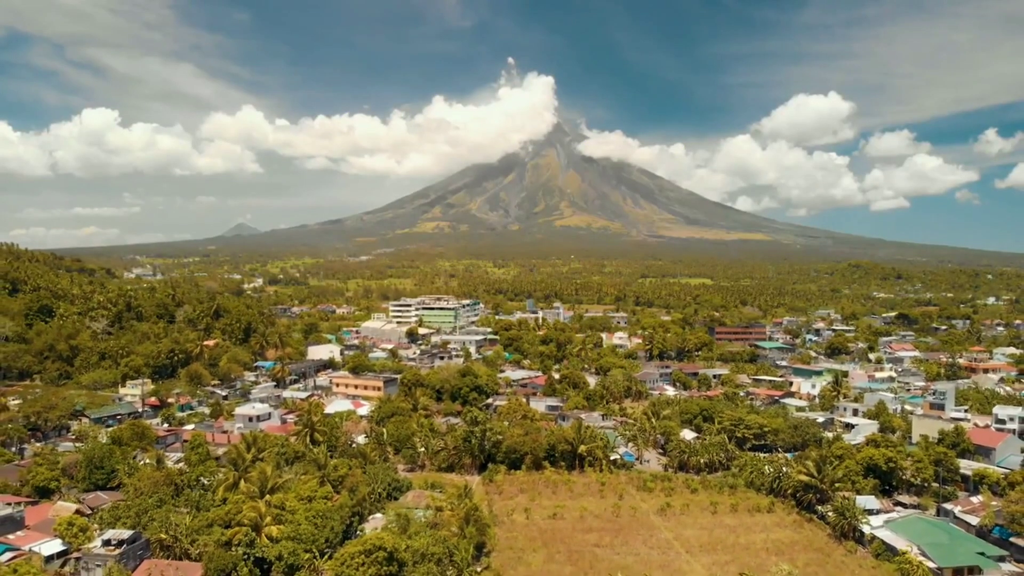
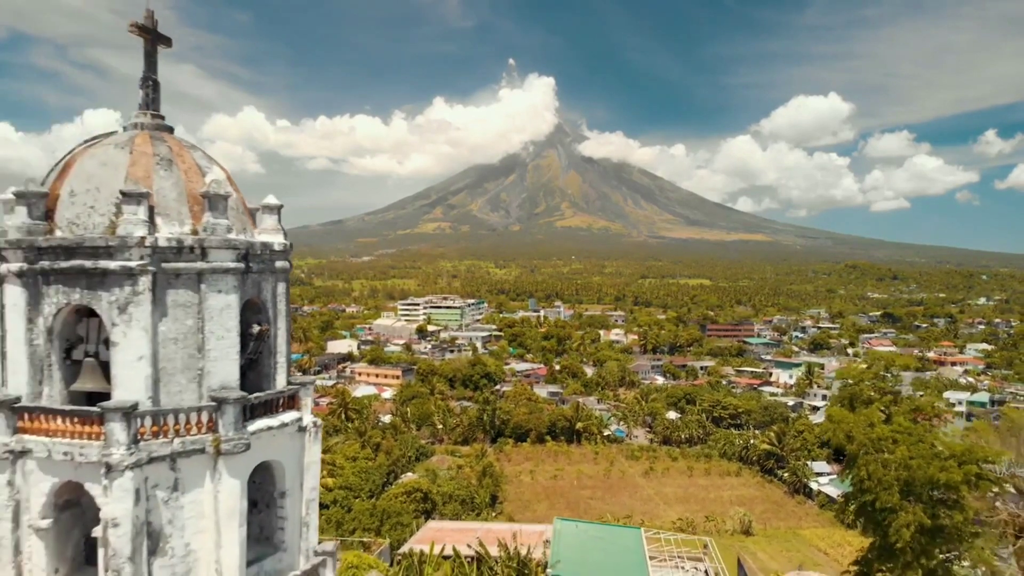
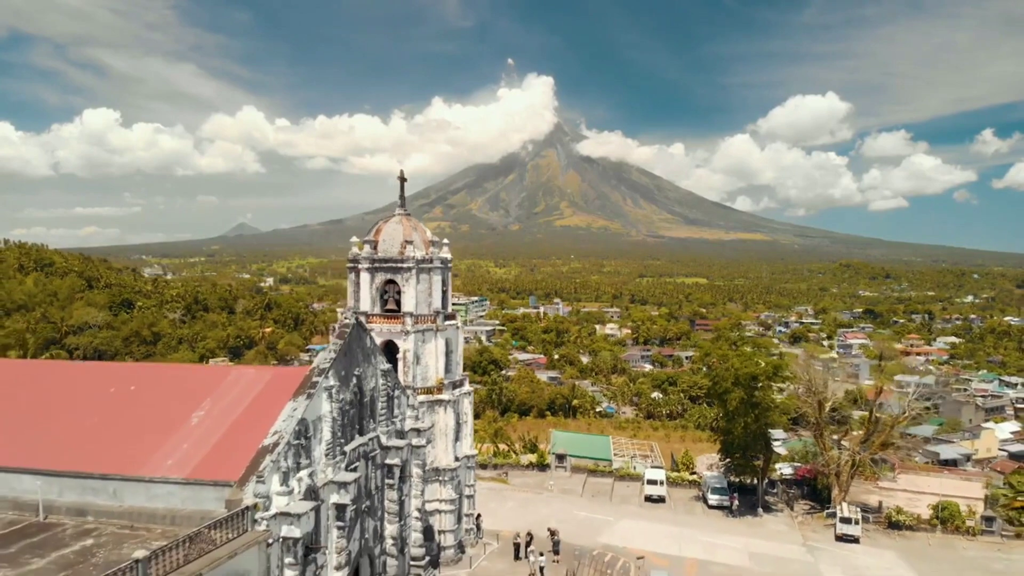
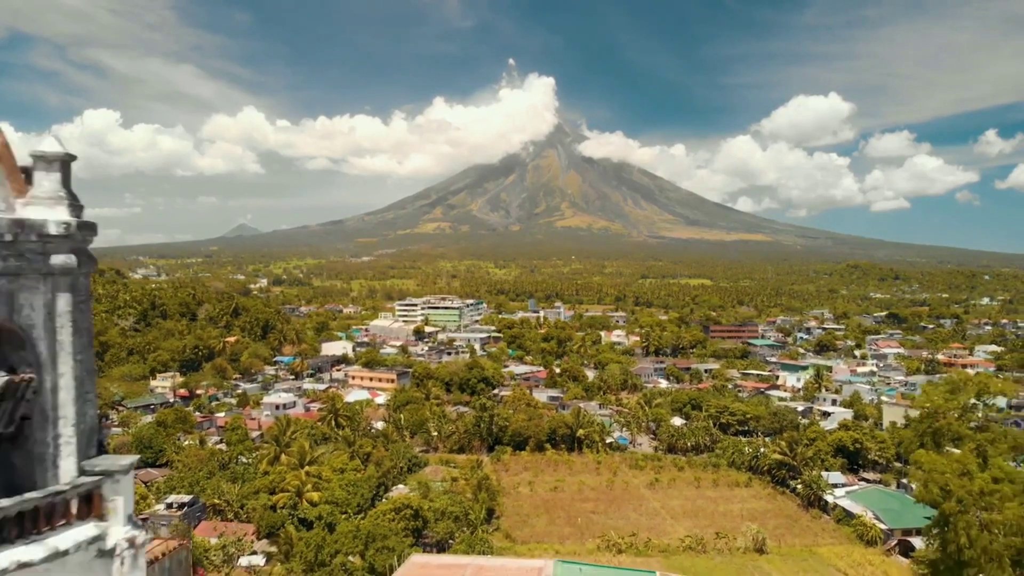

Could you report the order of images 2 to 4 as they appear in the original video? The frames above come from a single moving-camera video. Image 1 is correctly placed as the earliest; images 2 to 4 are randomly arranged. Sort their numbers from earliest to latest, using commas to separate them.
4, 2, 3
